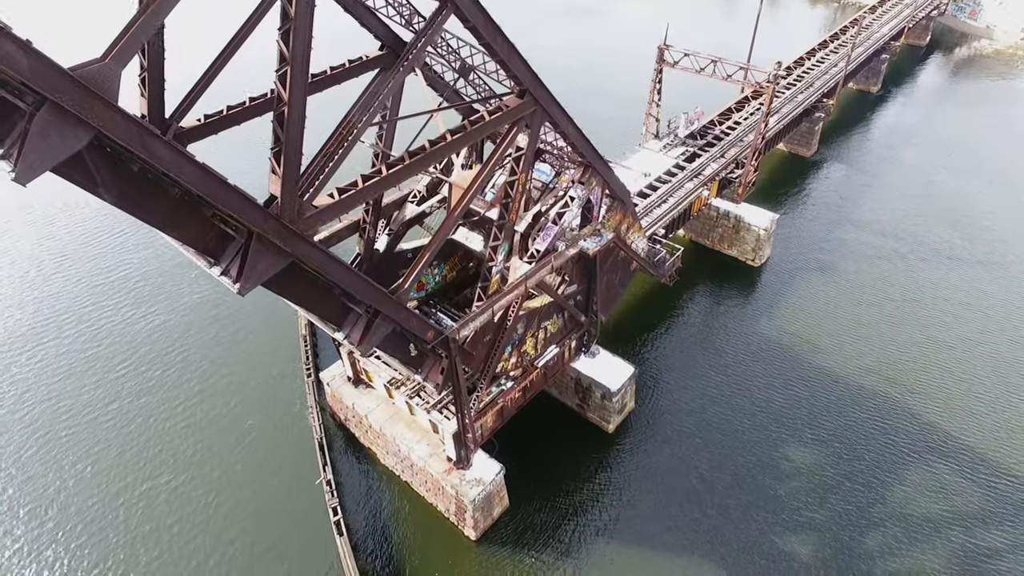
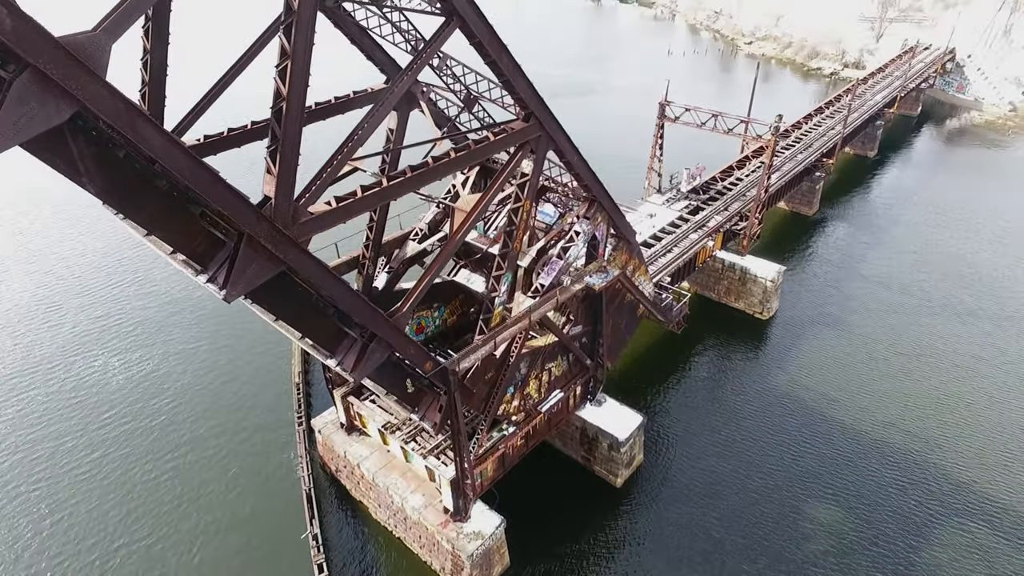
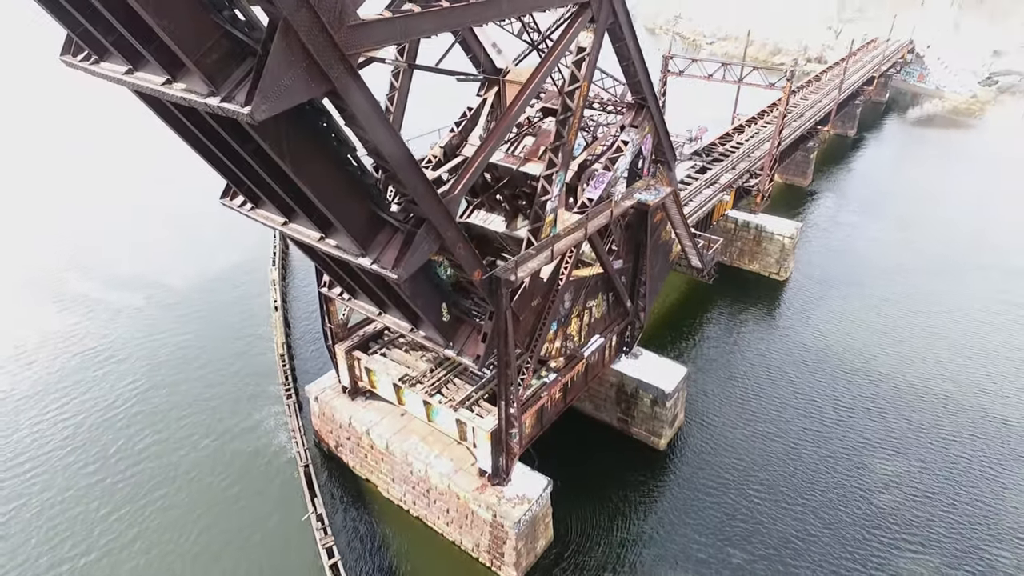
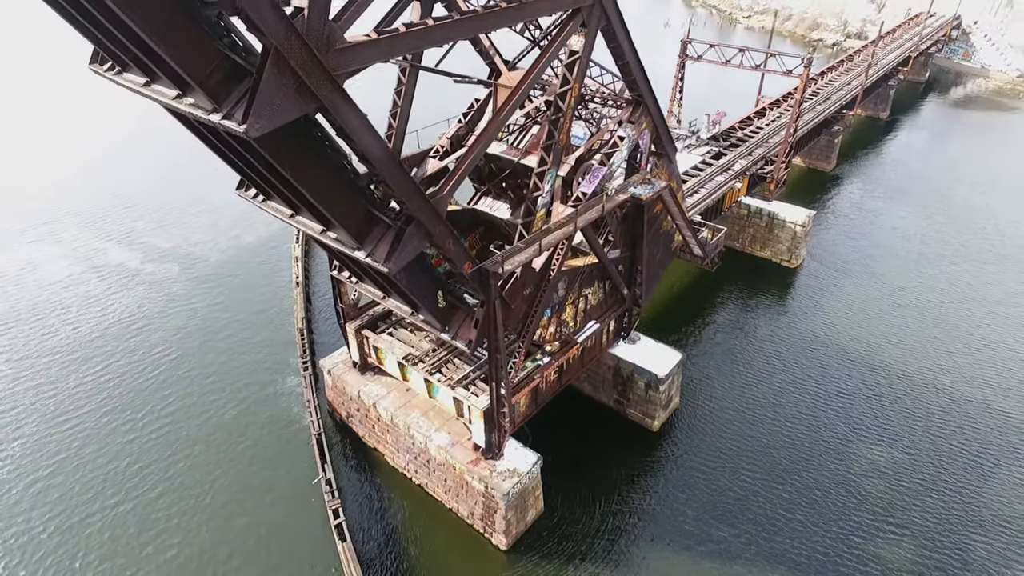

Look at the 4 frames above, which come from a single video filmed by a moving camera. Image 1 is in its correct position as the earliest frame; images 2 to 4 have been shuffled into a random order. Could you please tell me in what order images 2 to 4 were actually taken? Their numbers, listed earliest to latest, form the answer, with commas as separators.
2, 4, 3
